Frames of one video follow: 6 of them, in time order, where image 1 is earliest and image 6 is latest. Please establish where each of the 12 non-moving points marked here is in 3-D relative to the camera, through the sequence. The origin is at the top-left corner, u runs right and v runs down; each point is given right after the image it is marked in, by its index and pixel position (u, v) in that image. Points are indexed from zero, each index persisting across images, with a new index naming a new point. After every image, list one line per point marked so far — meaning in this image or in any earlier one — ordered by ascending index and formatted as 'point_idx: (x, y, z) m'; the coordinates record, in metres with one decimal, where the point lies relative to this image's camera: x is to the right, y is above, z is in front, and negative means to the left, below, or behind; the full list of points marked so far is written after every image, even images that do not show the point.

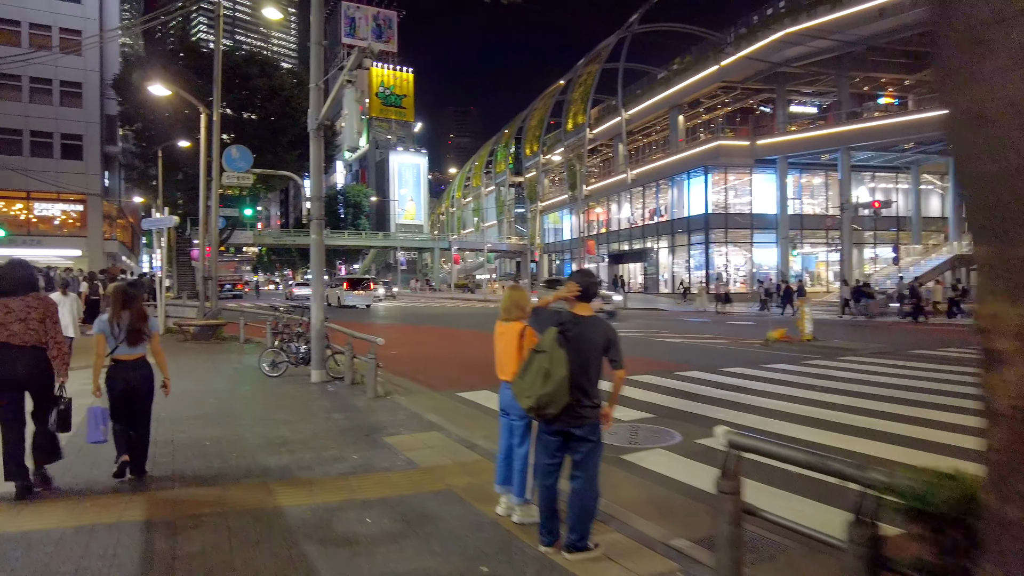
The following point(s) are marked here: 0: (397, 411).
0: (-1.6, -1.7, +9.1) m
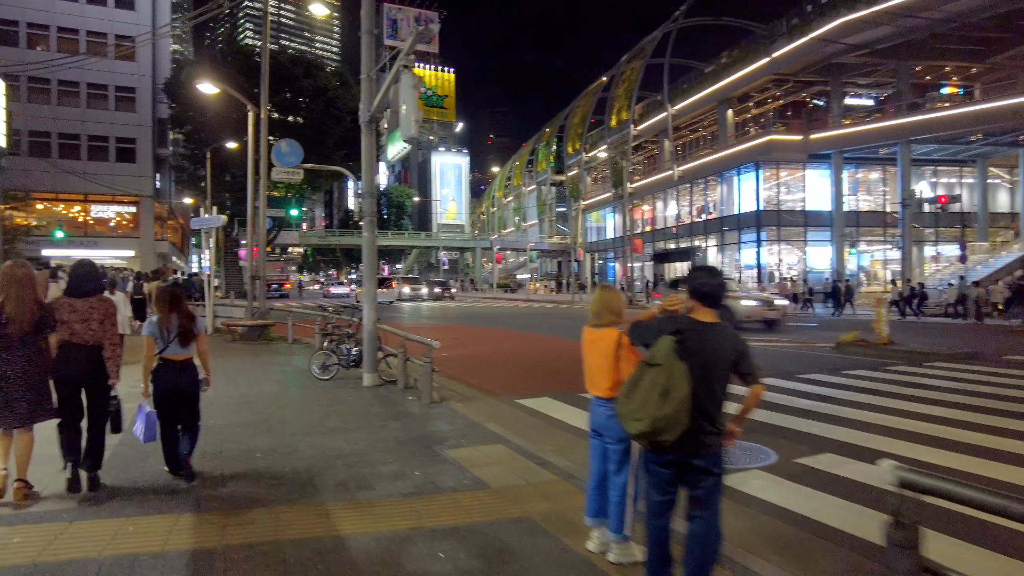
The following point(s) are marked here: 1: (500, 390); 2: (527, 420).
0: (-0.7, -1.7, +8.6) m
1: (-0.2, -1.7, +10.7) m
2: (+0.2, -1.7, +8.5) m
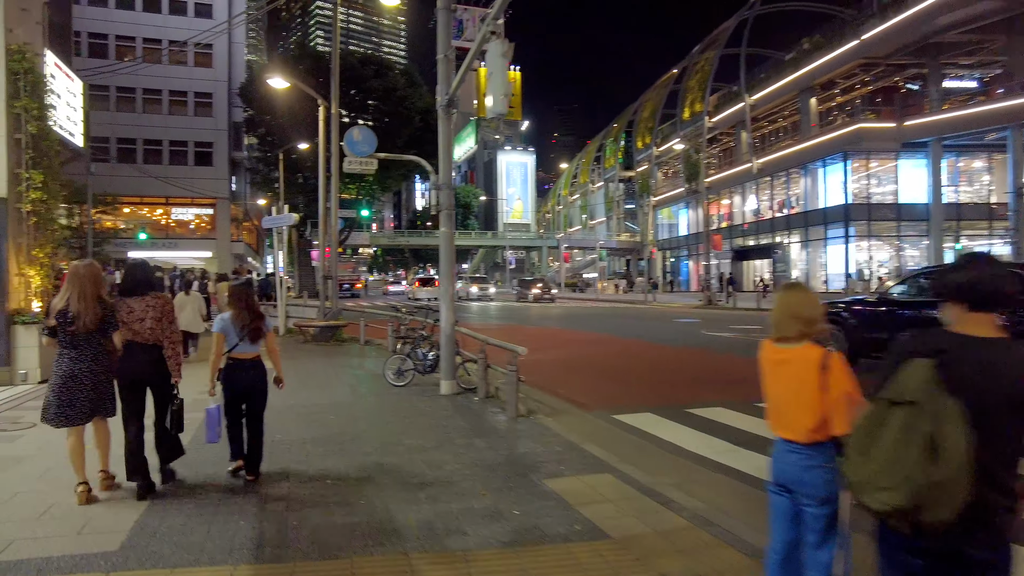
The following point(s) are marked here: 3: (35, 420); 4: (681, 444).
0: (+0.4, -1.7, +7.5) m
1: (+1.2, -1.7, +9.6) m
2: (+1.3, -1.7, +7.4) m
3: (-5.6, -1.6, +7.7) m
4: (+1.8, -1.7, +7.2) m
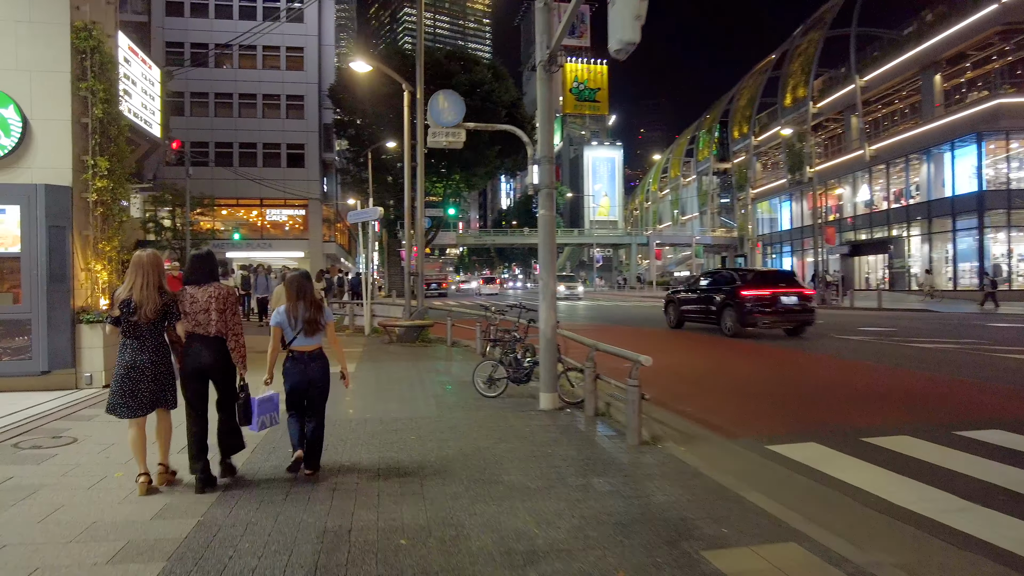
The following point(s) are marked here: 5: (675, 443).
0: (+1.5, -1.6, +5.7) m
1: (+2.5, -1.6, +7.7) m
2: (+2.4, -1.6, +5.5) m
3: (-4.4, -1.5, +6.7) m
4: (+2.9, -1.6, +5.2) m
5: (+1.7, -1.6, +6.8) m
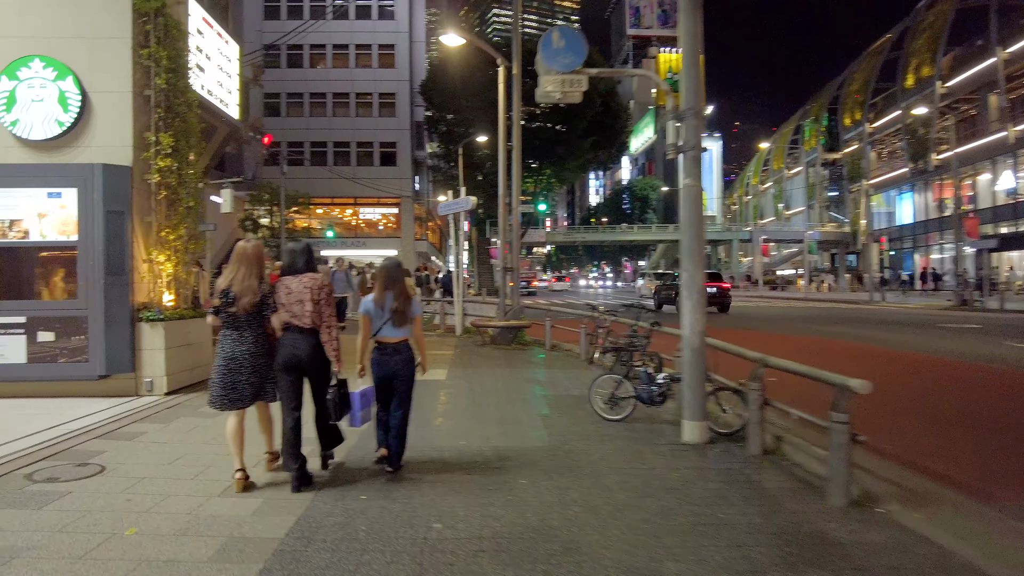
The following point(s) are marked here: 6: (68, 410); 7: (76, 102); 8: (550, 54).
0: (+2.5, -1.6, +3.6) m
1: (+3.7, -1.5, +5.4) m
2: (+3.3, -1.6, +3.3) m
3: (-3.3, -1.4, +5.4) m
4: (+3.8, -1.6, +3.0) m
5: (+2.8, -1.5, +4.6) m
6: (-5.0, -1.4, +7.4) m
7: (-5.5, +2.3, +8.2) m
8: (+0.4, +2.3, +6.8) m
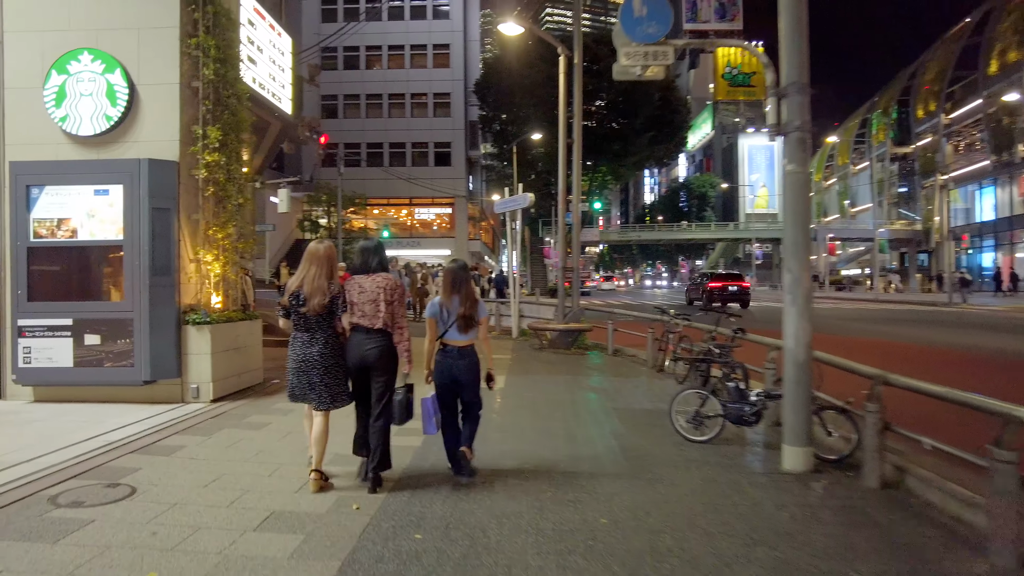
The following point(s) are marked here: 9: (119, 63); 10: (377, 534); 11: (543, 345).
0: (+2.9, -1.6, +2.7) m
1: (+4.2, -1.6, +4.4) m
2: (+3.7, -1.6, +2.3) m
3: (-2.8, -1.4, +4.9) m
4: (+4.1, -1.6, +1.9) m
5: (+3.2, -1.6, +3.7) m
6: (-4.3, -1.4, +7.0) m
7: (-4.7, +2.3, +7.9) m
8: (+1.1, +2.2, +6.0) m
9: (-4.8, +2.7, +7.9) m
10: (-0.8, -1.6, +4.1) m
11: (+0.7, -1.3, +15.3) m
